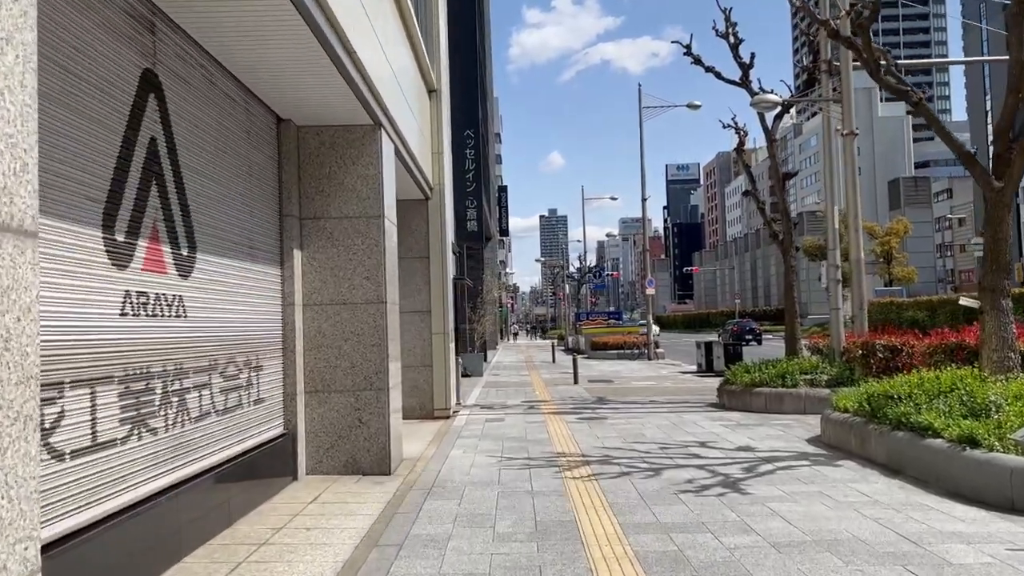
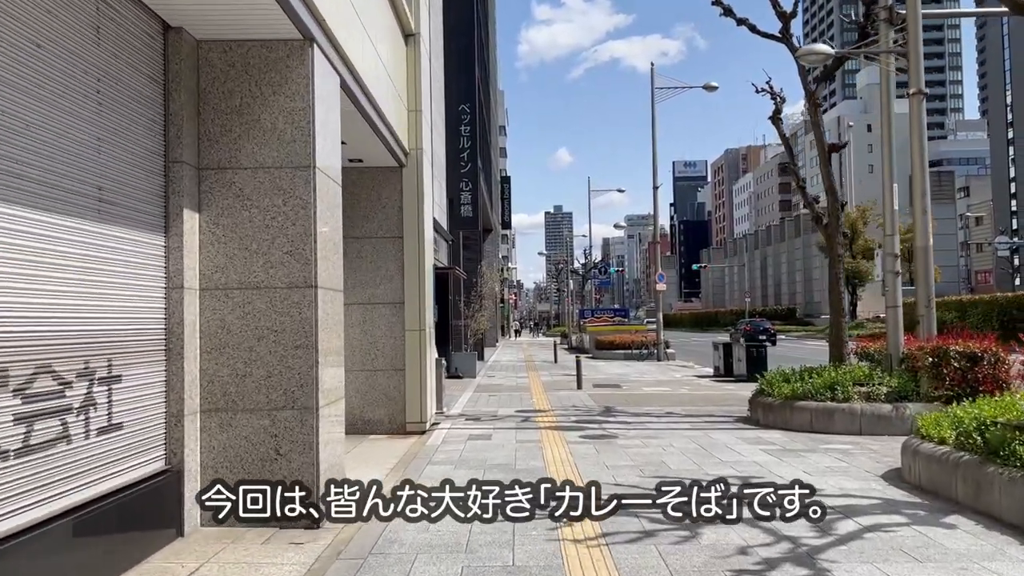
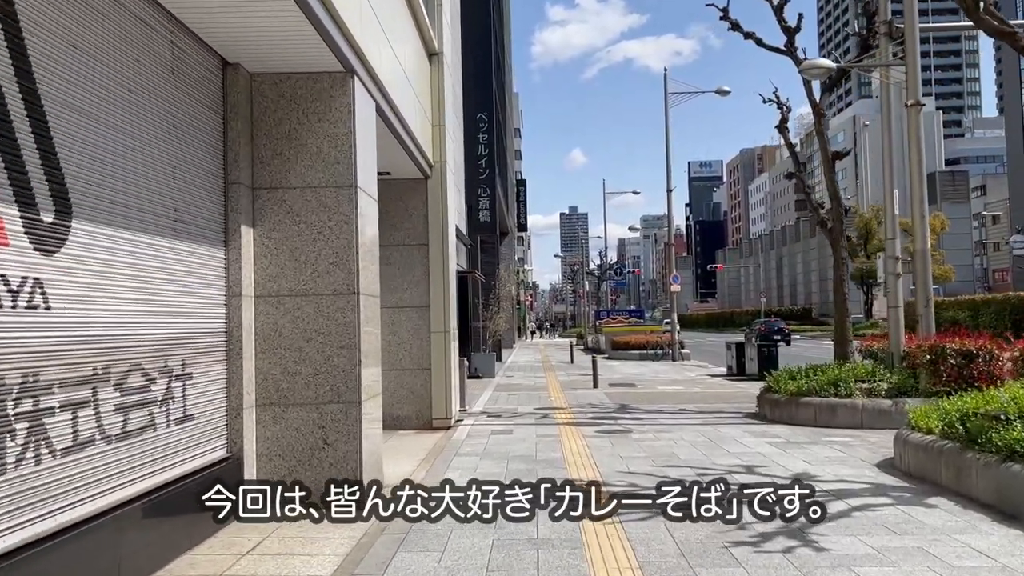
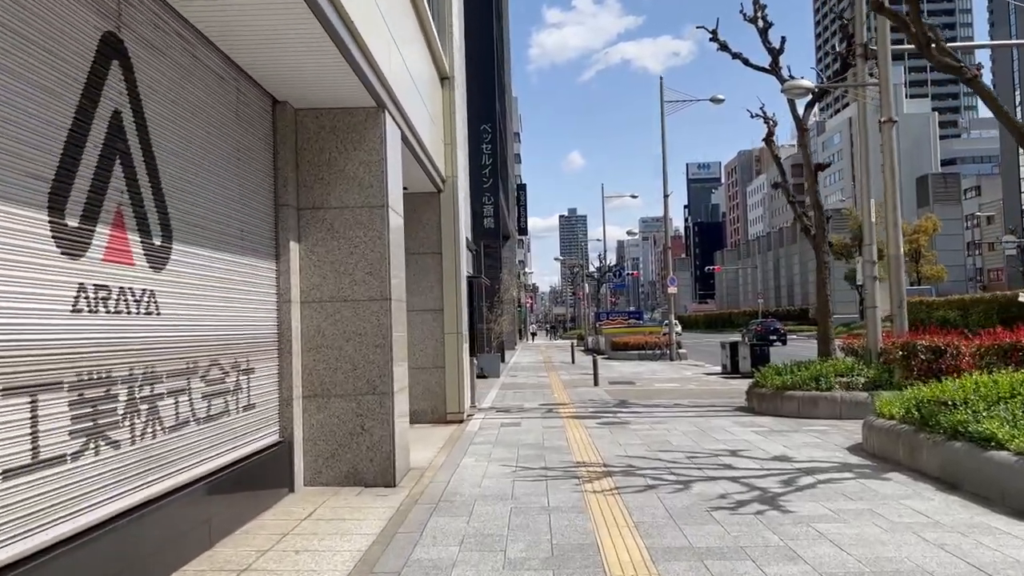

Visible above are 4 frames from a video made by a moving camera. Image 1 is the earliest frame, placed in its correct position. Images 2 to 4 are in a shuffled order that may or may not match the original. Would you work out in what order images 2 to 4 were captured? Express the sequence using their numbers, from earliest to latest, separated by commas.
4, 3, 2
